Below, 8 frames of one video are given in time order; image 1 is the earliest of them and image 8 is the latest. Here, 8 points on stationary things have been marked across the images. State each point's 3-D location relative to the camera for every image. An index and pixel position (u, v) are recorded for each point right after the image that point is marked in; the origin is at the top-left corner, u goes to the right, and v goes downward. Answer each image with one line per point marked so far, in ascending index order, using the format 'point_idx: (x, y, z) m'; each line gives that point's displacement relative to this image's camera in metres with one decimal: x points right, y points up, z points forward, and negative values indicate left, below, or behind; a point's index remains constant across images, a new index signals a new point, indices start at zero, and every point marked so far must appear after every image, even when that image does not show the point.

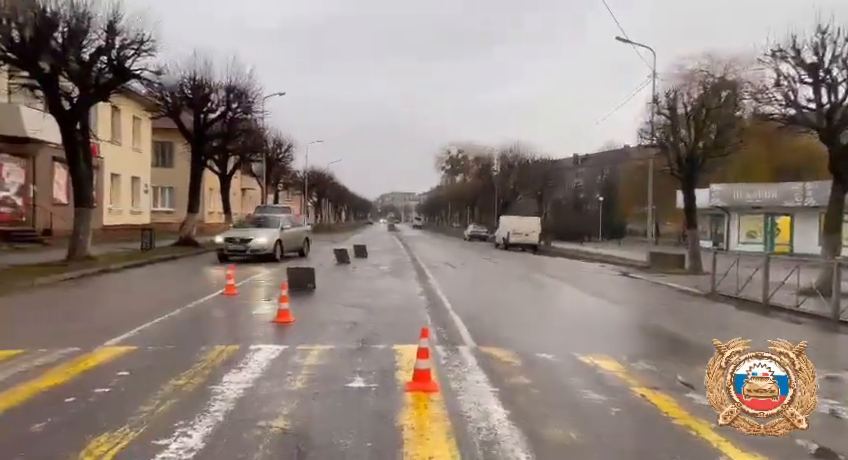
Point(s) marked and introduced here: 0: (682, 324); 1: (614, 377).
0: (+5.1, -1.8, +12.0) m
1: (+2.2, -1.7, +7.2) m
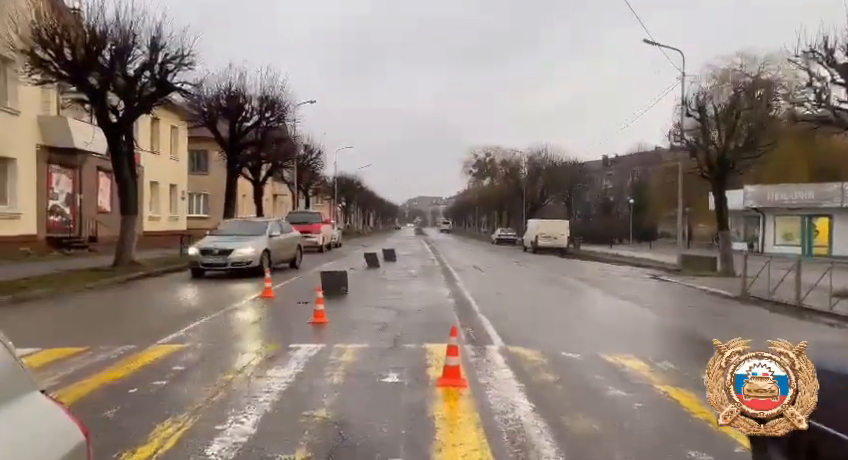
0: (+5.7, -1.9, +12.2) m
1: (+2.6, -1.7, +7.4) m
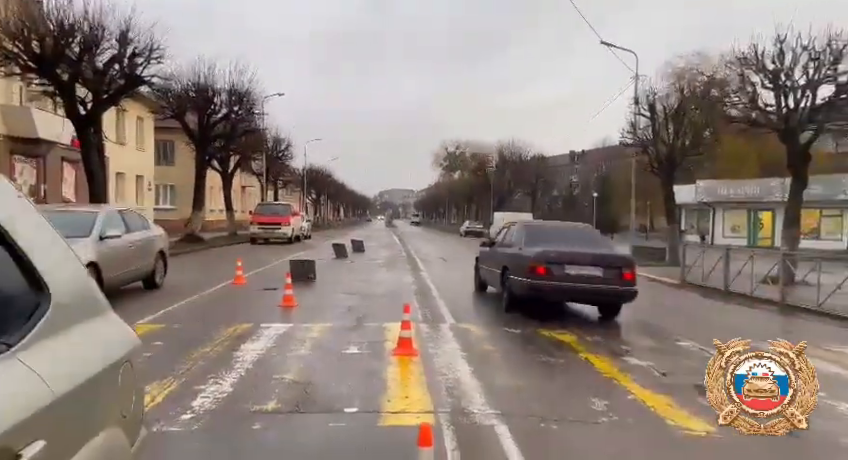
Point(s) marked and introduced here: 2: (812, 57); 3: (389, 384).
0: (+4.8, -1.7, +13.4) m
1: (+2.0, -1.6, +8.5) m
2: (+10.8, +4.9, +17.2) m
3: (-0.4, -1.6, +6.4) m
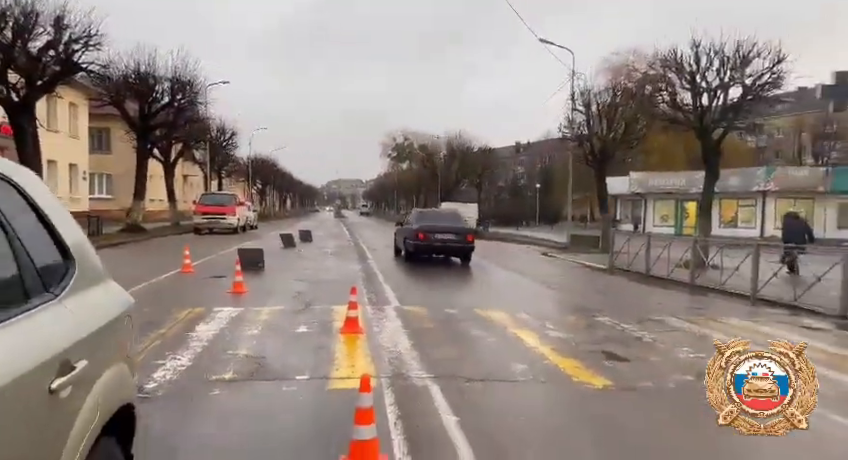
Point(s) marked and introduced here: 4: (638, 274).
0: (+3.6, -1.4, +14.5) m
1: (+1.1, -1.4, +9.4) m
2: (+9.1, +5.2, +18.7) m
3: (-1.0, -1.5, +7.1) m
4: (+6.0, -1.2, +17.1) m
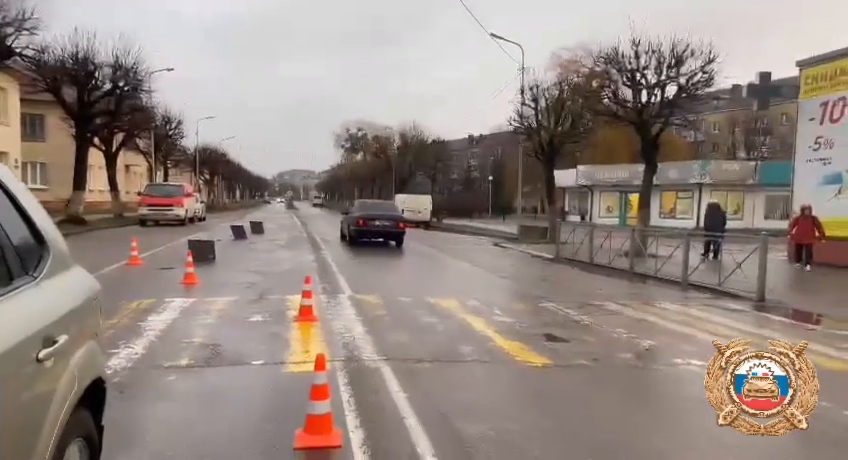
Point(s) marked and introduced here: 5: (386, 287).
0: (+2.4, -1.2, +15.1) m
1: (+0.4, -1.3, +9.8) m
2: (+7.6, +5.5, +19.6) m
3: (-1.6, -1.4, +7.4) m
4: (+4.6, -1.0, +17.8) m
5: (-0.8, -1.2, +12.6) m
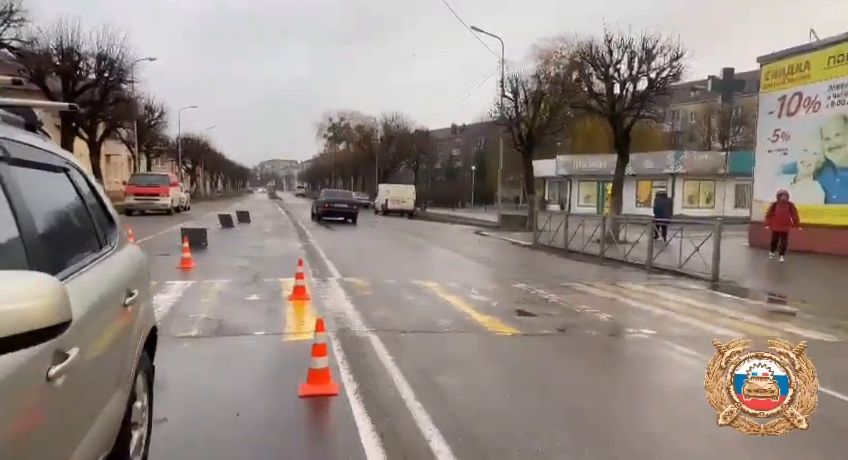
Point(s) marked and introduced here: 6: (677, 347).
0: (+2.0, -0.9, +16.0) m
1: (+0.1, -1.0, +10.6) m
2: (+7.1, +5.9, +20.5) m
3: (-1.8, -1.2, +8.1) m
4: (+4.1, -0.6, +18.8) m
5: (-1.2, -0.9, +13.4) m
6: (+3.0, -1.4, +7.2) m
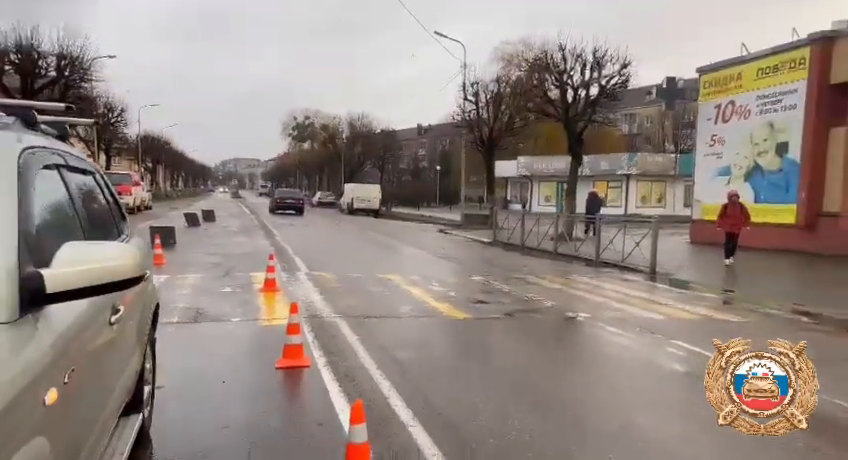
0: (+1.0, -0.8, +16.9) m
1: (-0.6, -1.0, +11.5) m
2: (+5.8, +6.0, +21.7) m
3: (-2.4, -1.1, +8.9) m
4: (+3.0, -0.5, +19.8) m
5: (-2.0, -0.8, +14.1) m
6: (+2.5, -1.3, +8.2) m
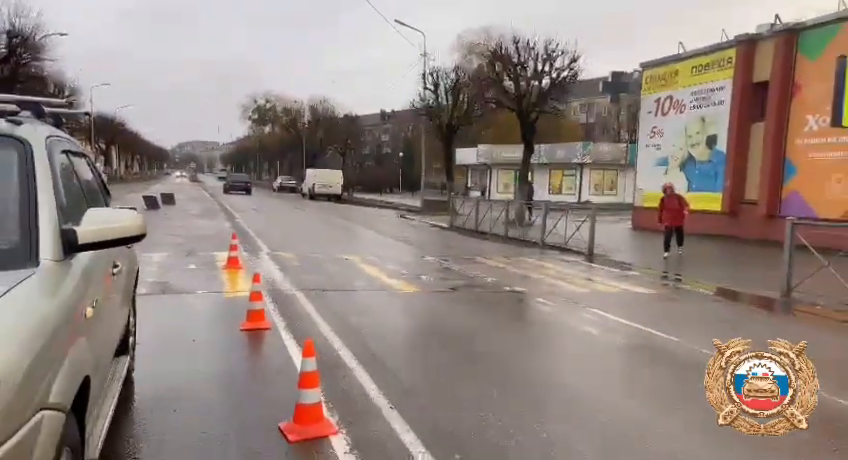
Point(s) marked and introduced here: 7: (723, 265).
0: (-0.3, -0.3, +17.7) m
1: (-1.5, -0.6, +12.2) m
2: (+4.3, +6.5, +22.7) m
3: (-3.1, -0.8, +9.5) m
4: (+1.6, 0.0, +20.8) m
5: (-3.1, -0.4, +14.8) m
6: (+1.8, -1.1, +9.2) m
7: (+6.8, -0.8, +13.9) m
